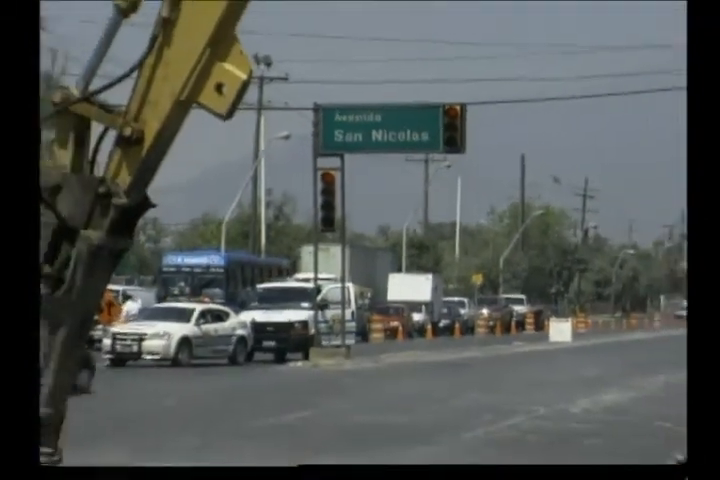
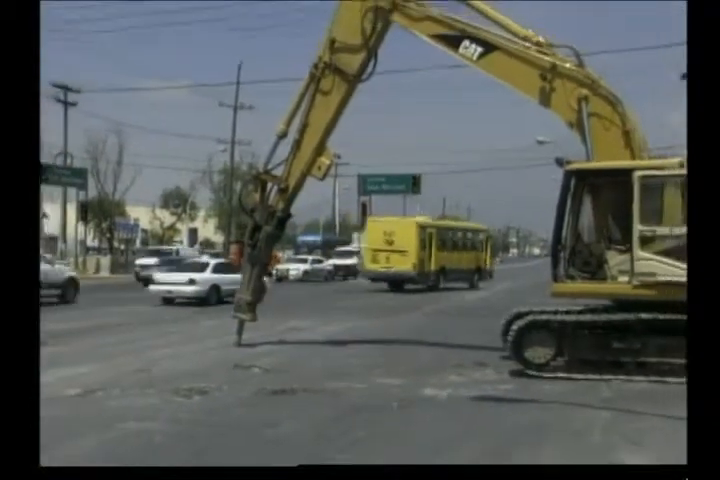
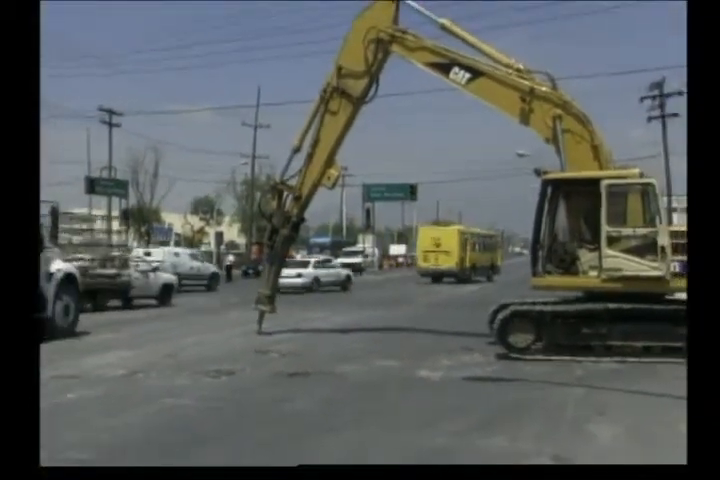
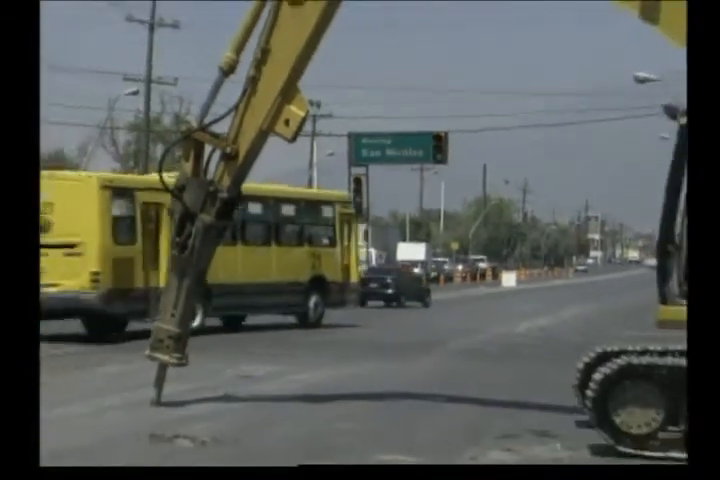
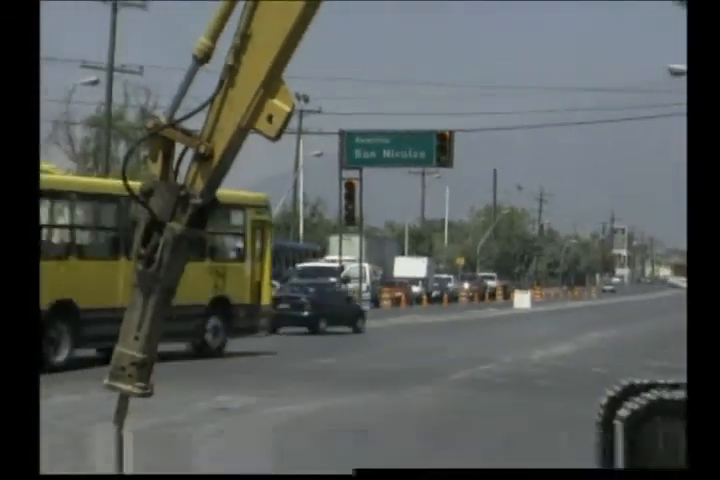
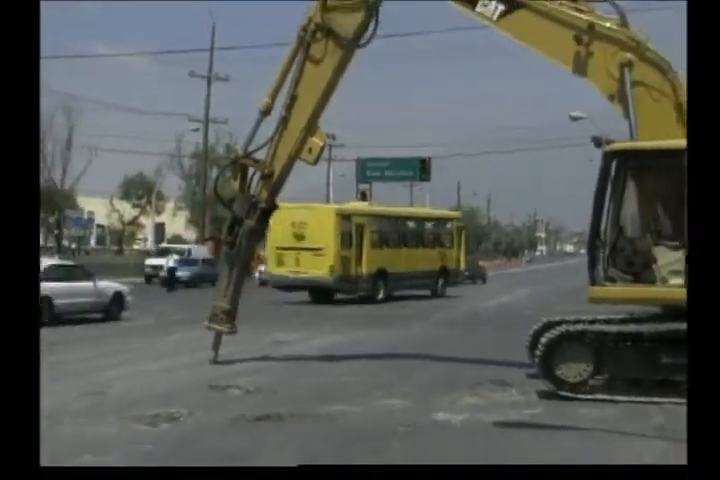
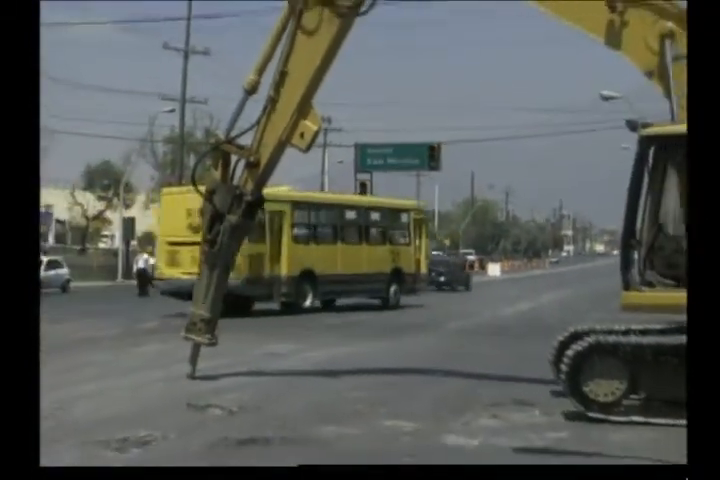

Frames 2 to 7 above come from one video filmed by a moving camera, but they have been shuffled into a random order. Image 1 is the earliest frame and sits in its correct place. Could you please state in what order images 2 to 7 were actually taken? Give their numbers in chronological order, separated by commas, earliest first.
5, 4, 7, 6, 2, 3
